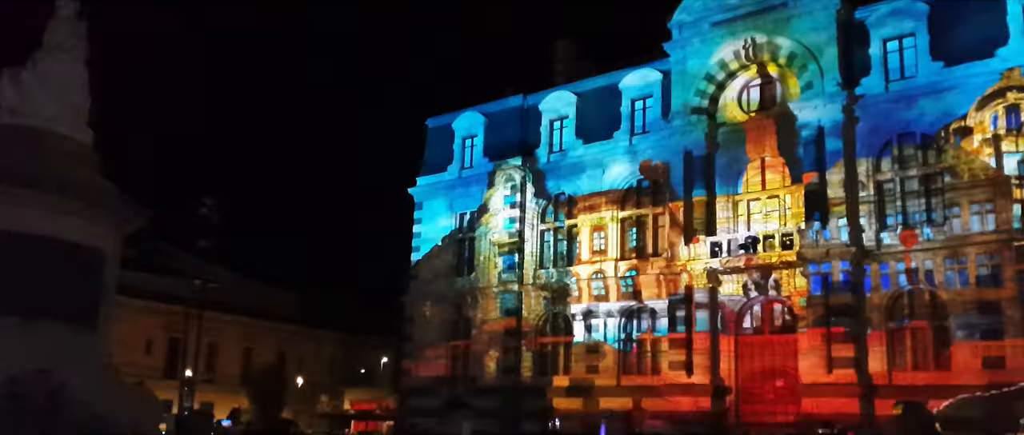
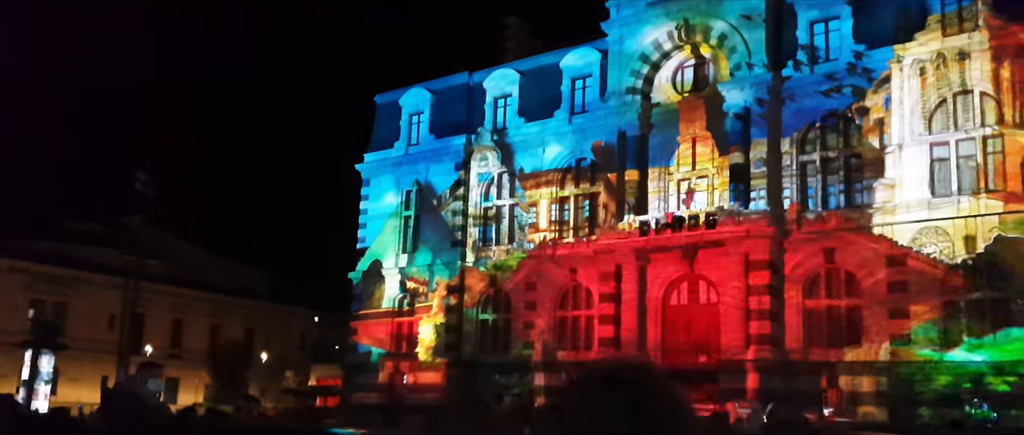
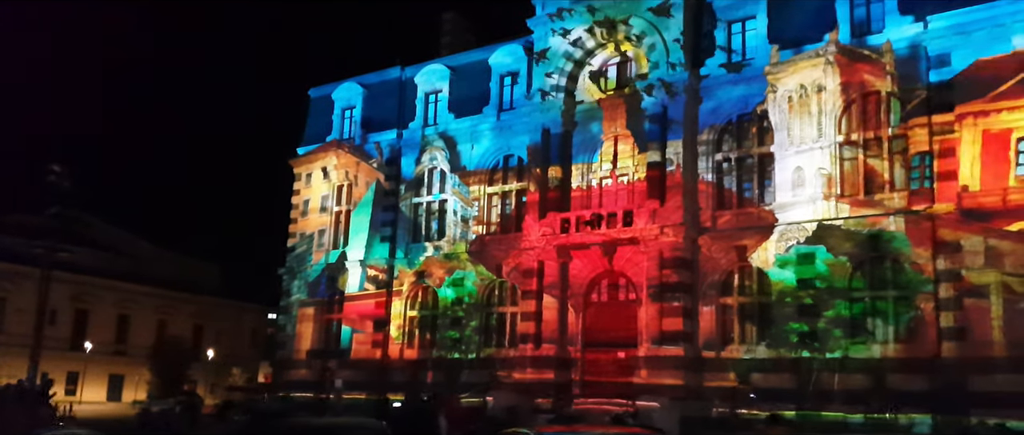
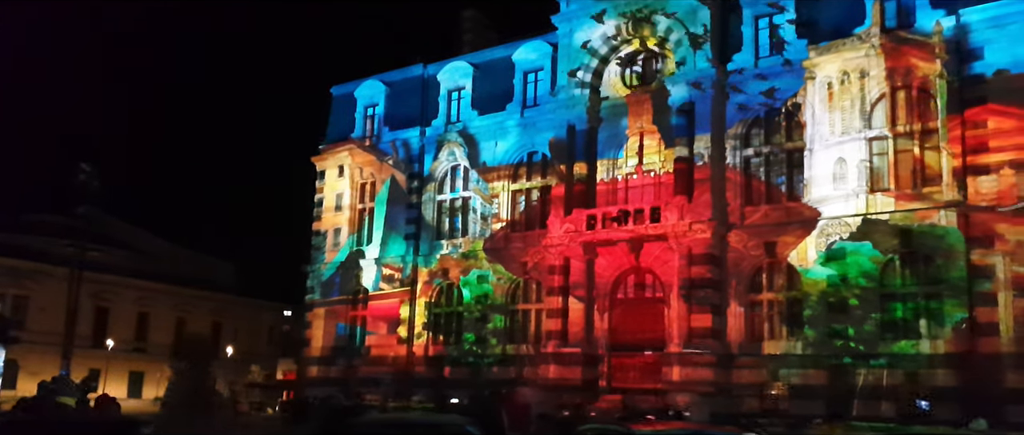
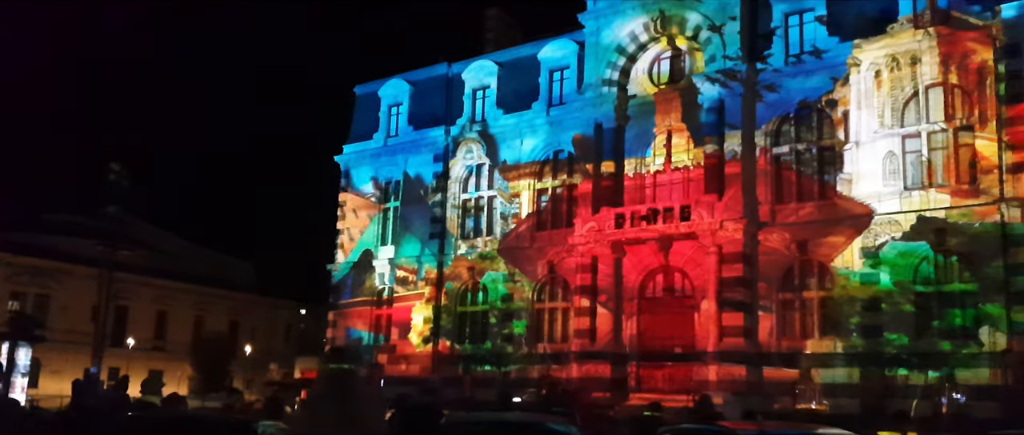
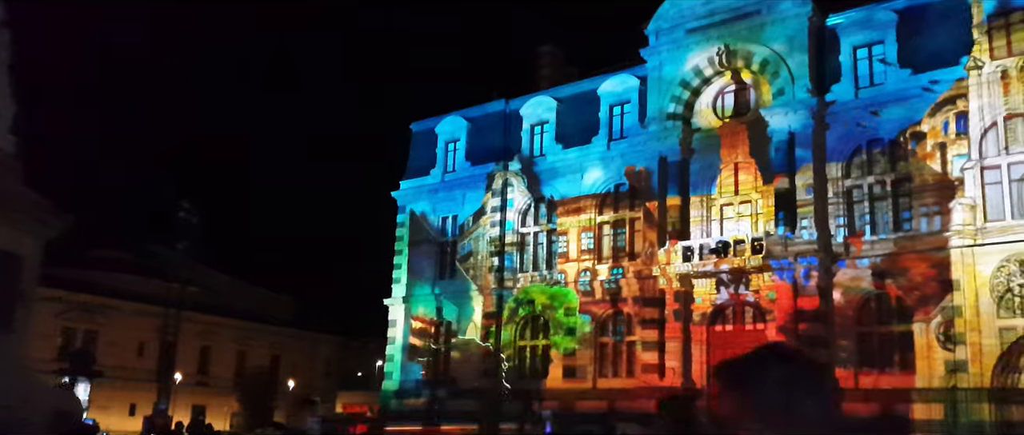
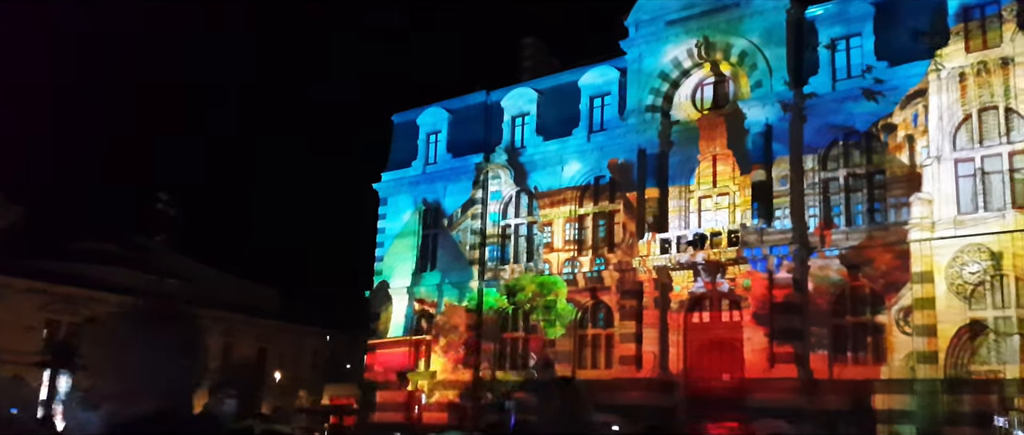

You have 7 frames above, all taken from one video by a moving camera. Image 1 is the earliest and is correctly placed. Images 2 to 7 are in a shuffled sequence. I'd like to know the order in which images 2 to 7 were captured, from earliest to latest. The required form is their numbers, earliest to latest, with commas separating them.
6, 7, 2, 5, 4, 3
